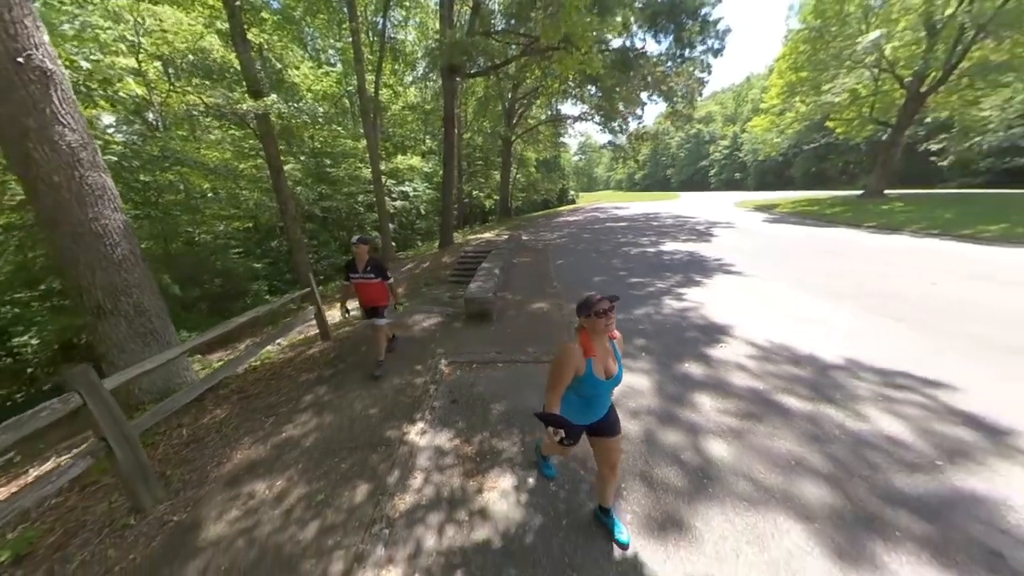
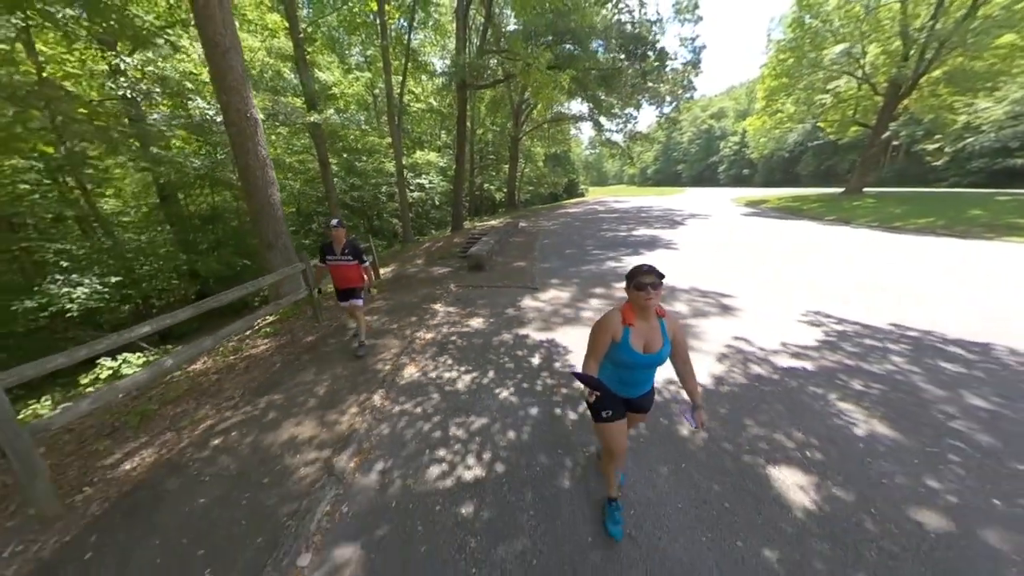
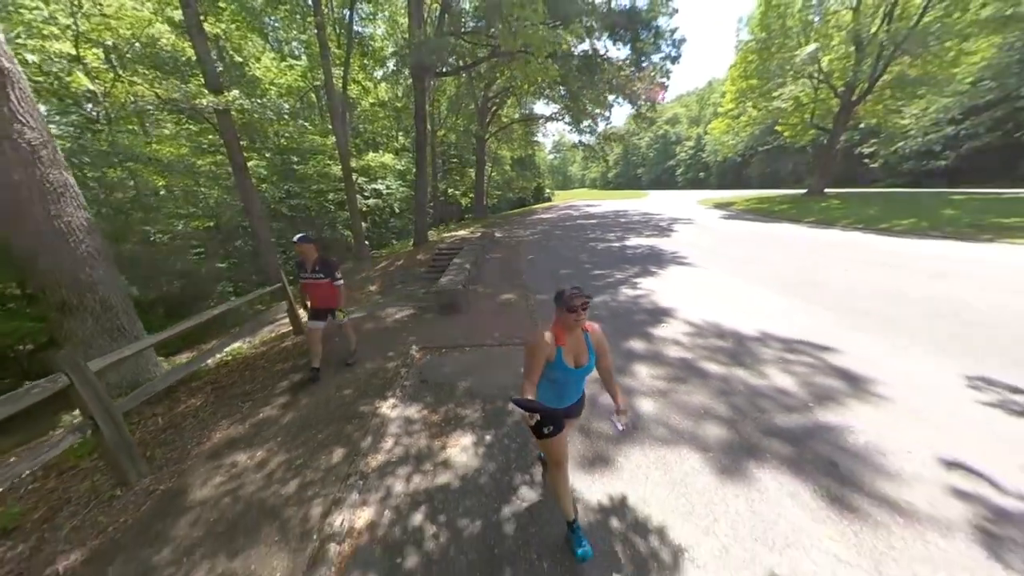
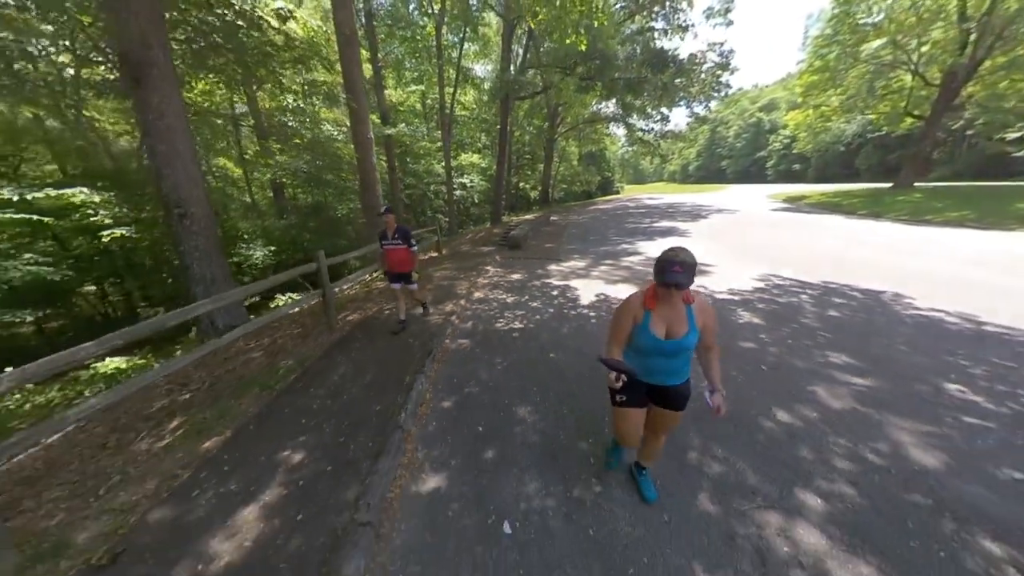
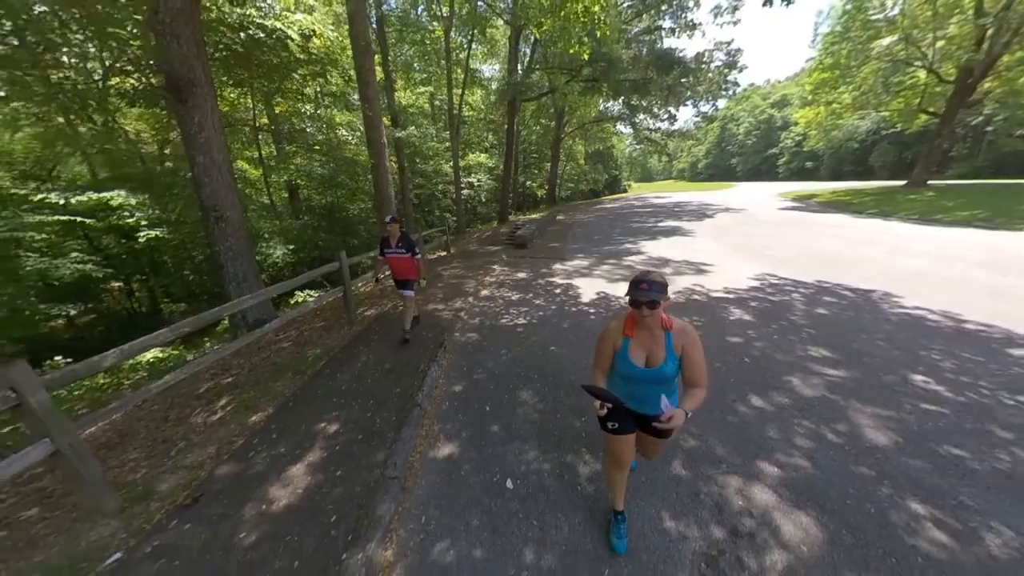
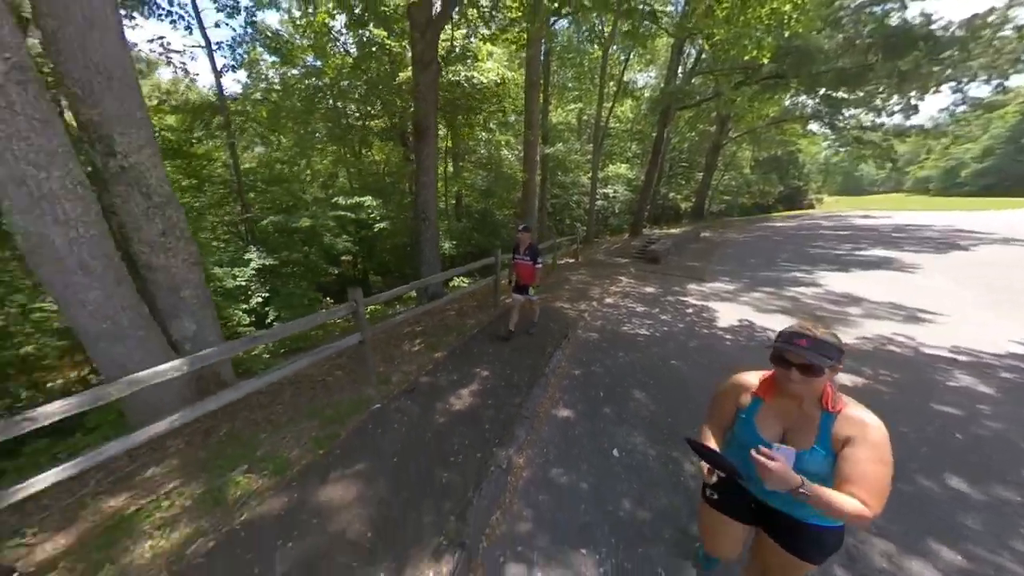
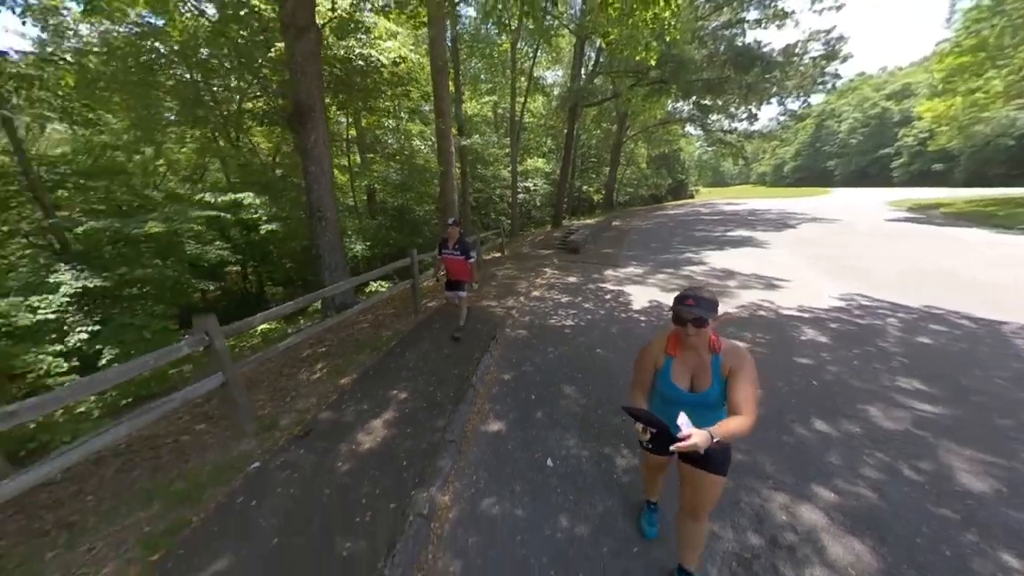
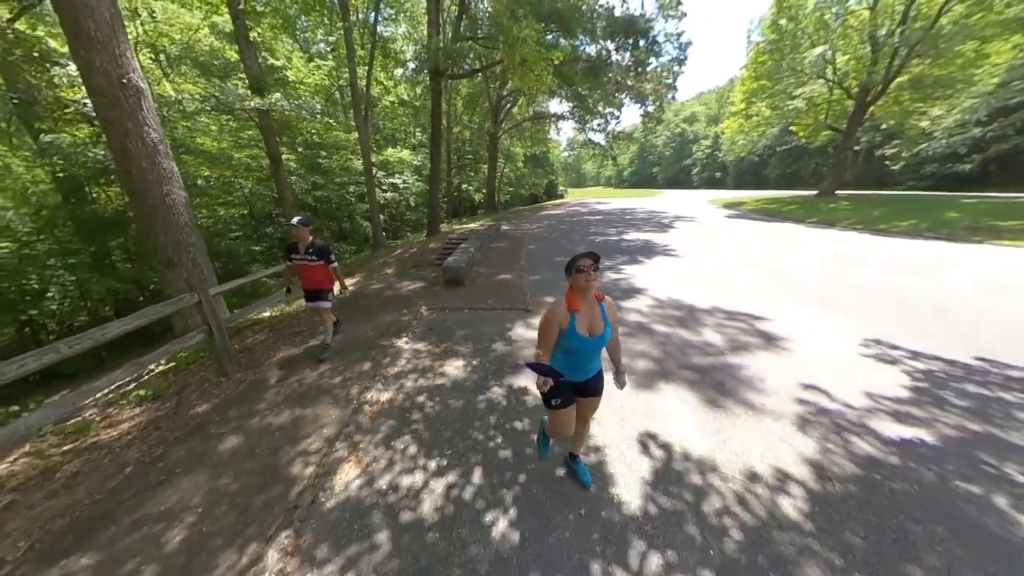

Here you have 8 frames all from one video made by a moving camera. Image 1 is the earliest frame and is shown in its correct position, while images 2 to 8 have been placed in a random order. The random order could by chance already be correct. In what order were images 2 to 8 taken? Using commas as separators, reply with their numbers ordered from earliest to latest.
3, 8, 2, 4, 5, 7, 6
